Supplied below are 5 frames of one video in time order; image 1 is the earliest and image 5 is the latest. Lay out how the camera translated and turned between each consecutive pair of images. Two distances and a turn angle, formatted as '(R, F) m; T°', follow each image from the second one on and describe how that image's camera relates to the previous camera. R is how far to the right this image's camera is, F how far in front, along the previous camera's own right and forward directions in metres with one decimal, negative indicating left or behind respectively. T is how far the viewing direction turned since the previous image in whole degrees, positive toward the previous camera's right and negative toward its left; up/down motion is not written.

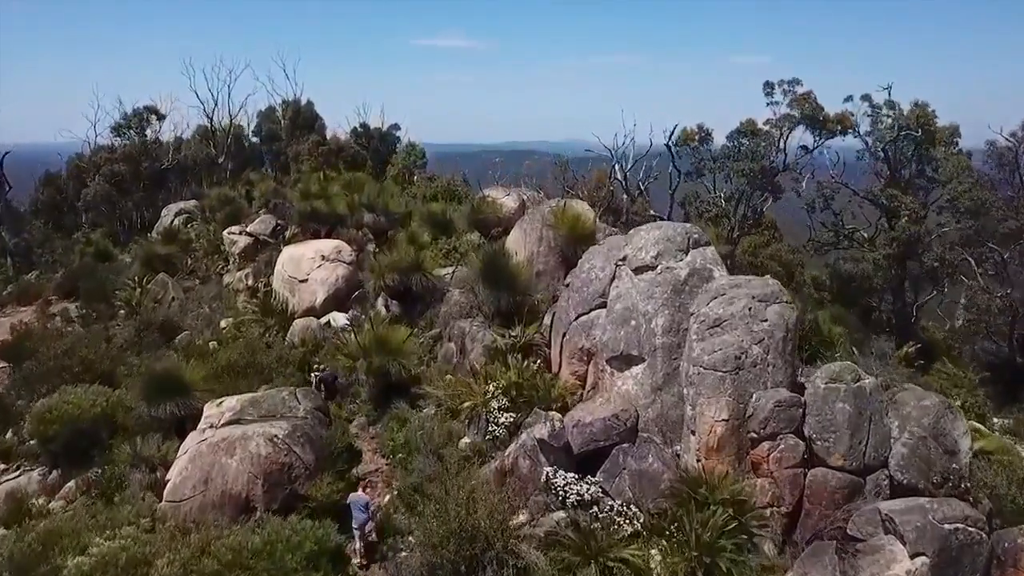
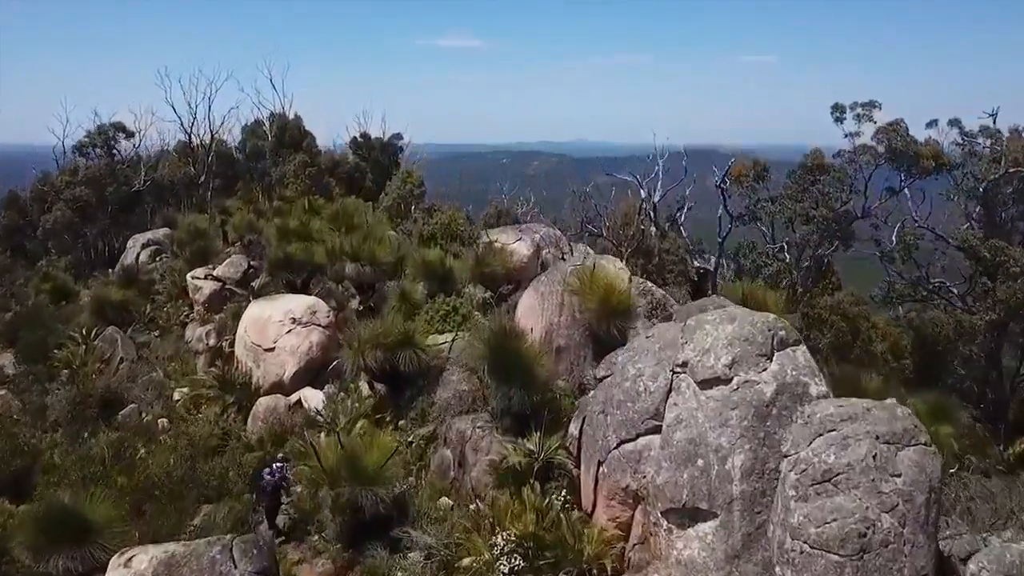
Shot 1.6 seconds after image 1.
(-0.1, +2.8) m; 0°
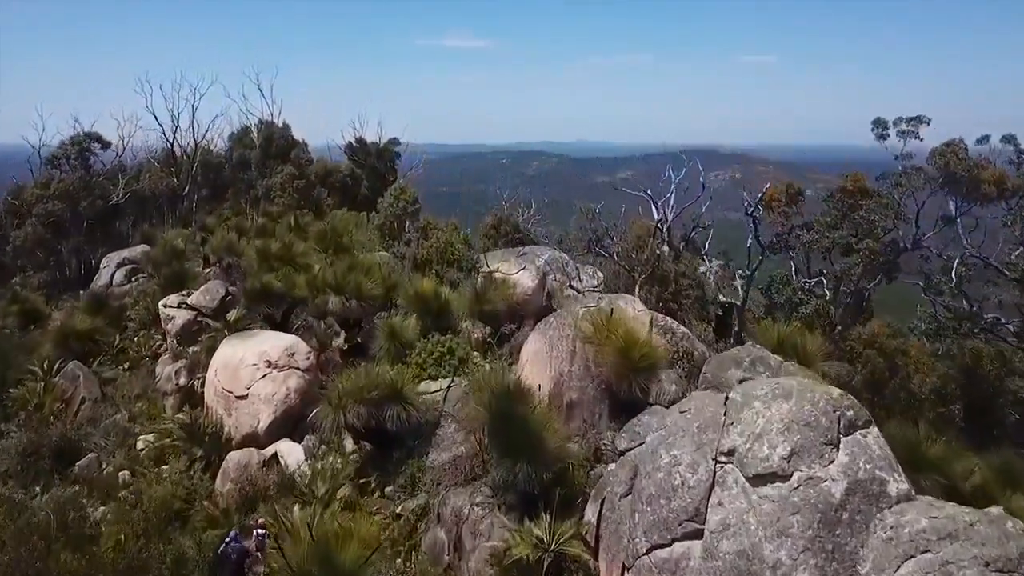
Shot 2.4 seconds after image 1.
(0.0, +1.4) m; 0°
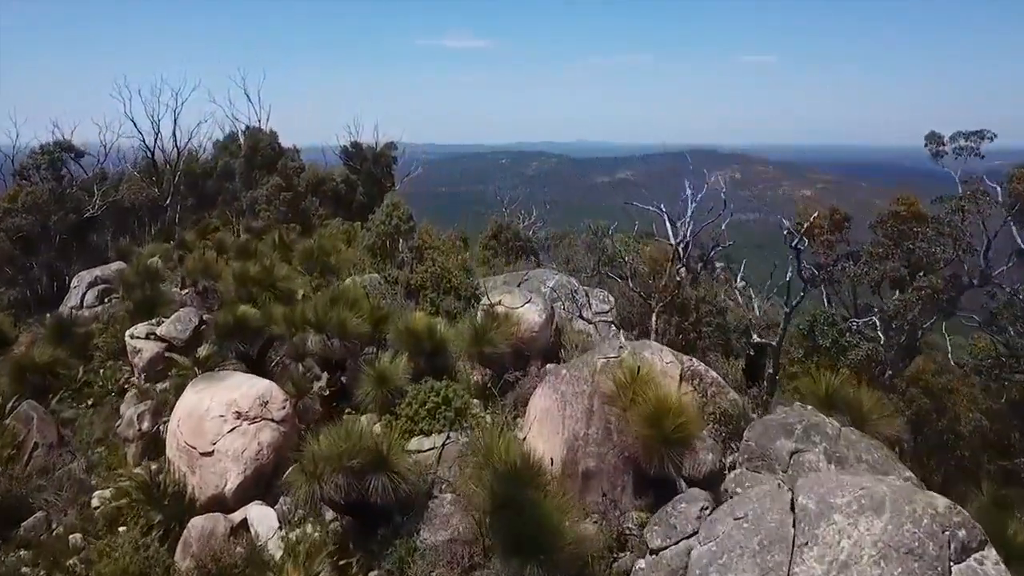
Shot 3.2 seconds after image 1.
(-0.1, +1.4) m; 0°
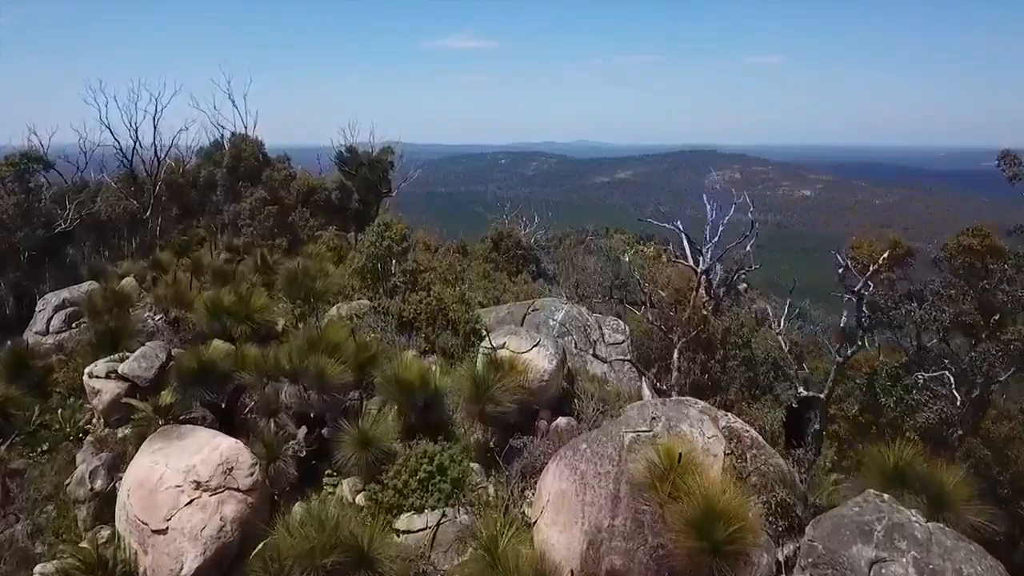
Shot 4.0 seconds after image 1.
(-0.1, +1.4) m; 0°
